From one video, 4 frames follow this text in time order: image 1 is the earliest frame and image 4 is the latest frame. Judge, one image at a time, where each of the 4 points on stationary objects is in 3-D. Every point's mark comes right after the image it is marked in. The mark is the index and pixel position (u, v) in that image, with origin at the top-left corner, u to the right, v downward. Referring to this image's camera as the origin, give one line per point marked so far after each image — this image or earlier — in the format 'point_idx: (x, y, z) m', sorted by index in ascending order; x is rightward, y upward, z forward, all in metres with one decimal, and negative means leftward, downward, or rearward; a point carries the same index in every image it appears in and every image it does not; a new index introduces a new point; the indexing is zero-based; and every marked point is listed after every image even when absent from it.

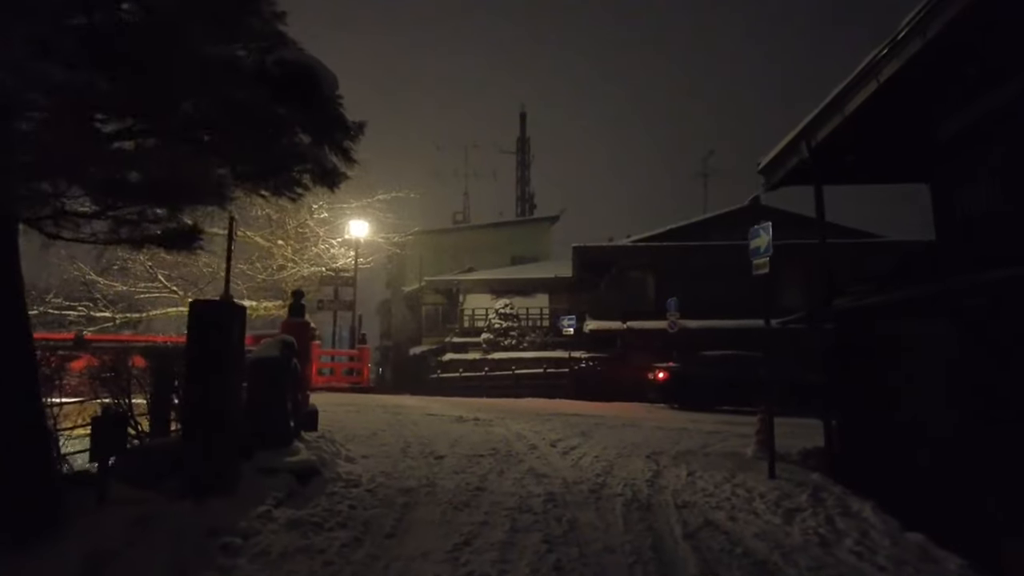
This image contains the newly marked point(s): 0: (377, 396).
0: (-3.2, -2.6, +16.0) m
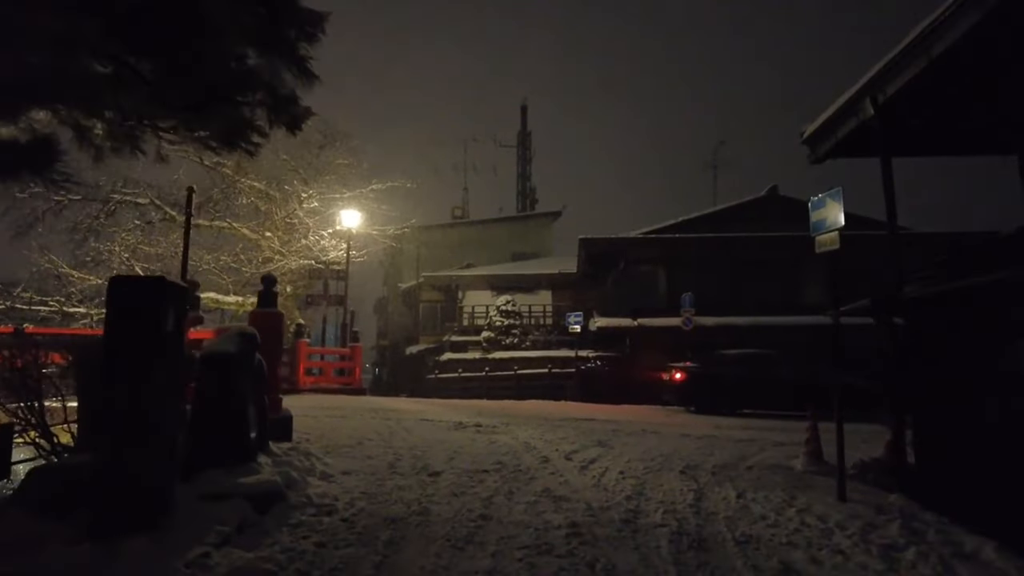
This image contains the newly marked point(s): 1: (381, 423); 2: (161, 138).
0: (-3.1, -2.5, +14.6) m
1: (-2.0, -2.1, +10.0) m
2: (-3.0, +1.3, +5.7) m
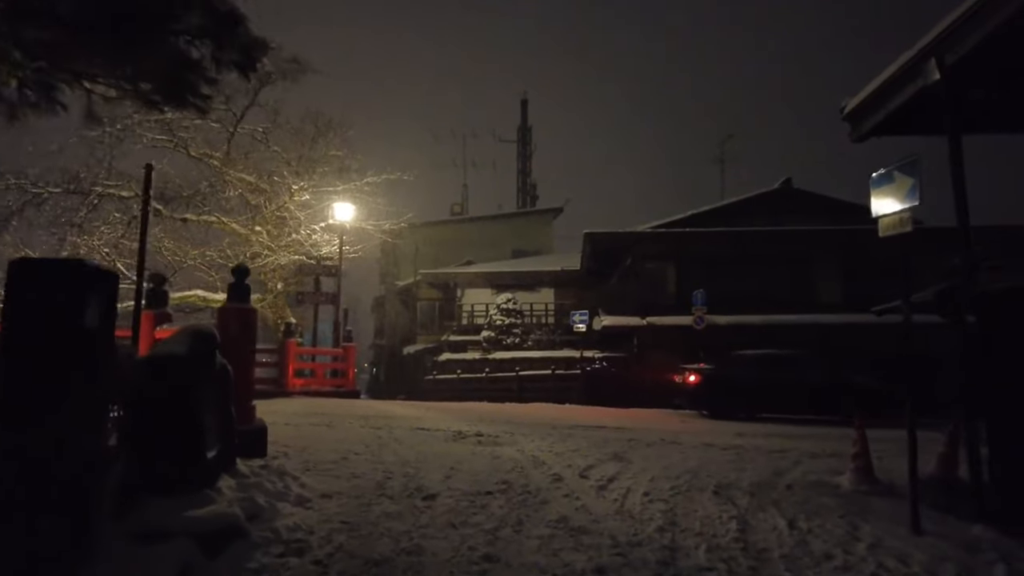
0: (-3.1, -2.4, +13.5) m
1: (-1.9, -2.0, +9.0) m
2: (-3.0, +1.4, +4.7) m
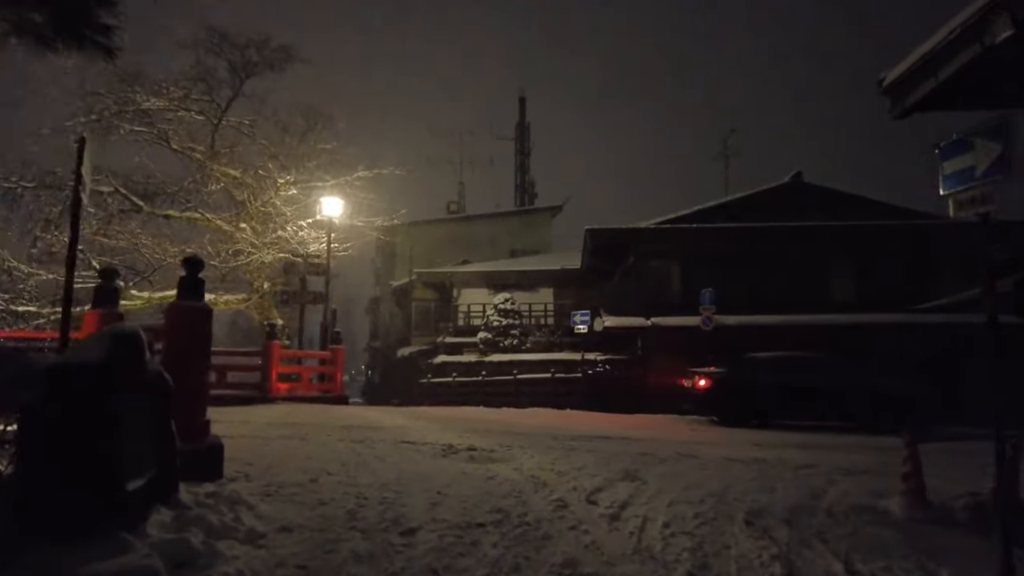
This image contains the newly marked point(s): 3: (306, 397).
0: (-3.1, -2.3, +12.5) m
1: (-2.0, -1.9, +8.0) m
2: (-3.0, +1.4, +3.6) m
3: (-5.4, -2.8, +17.3) m
